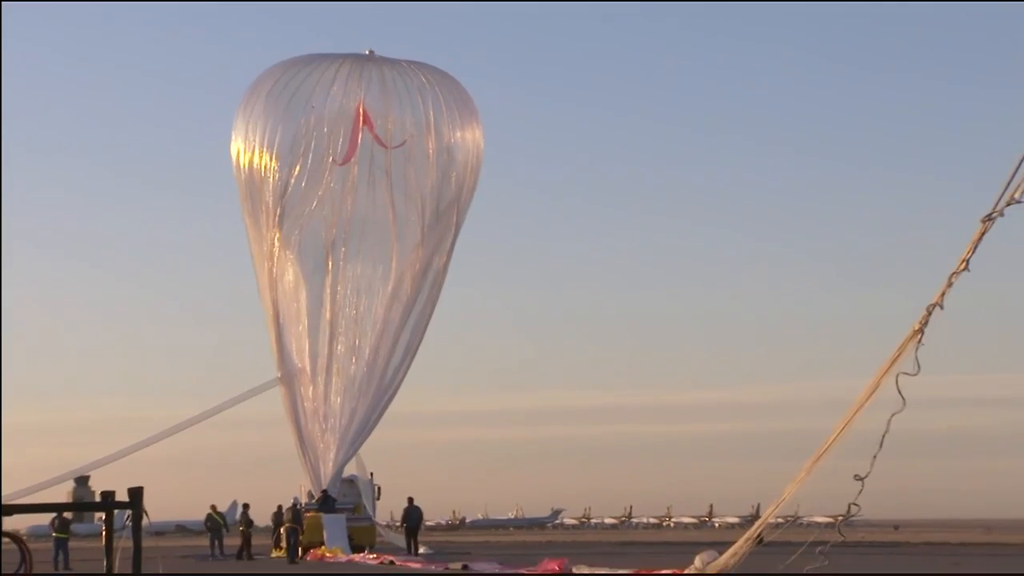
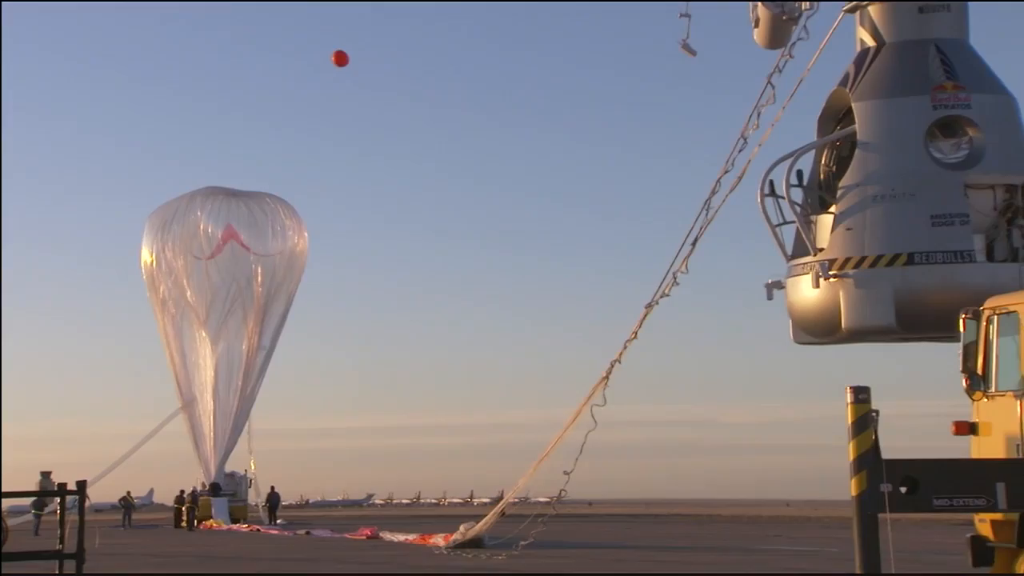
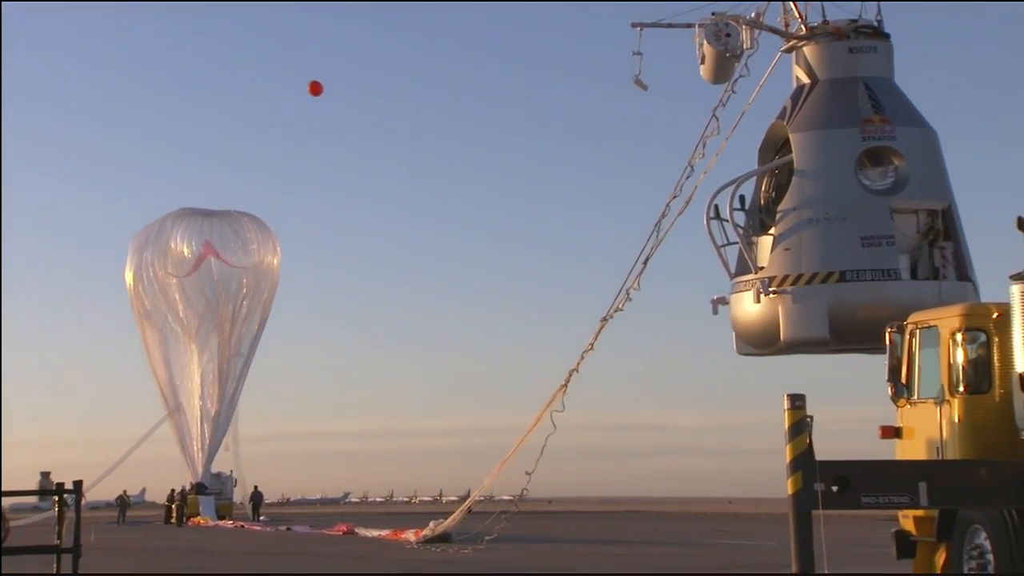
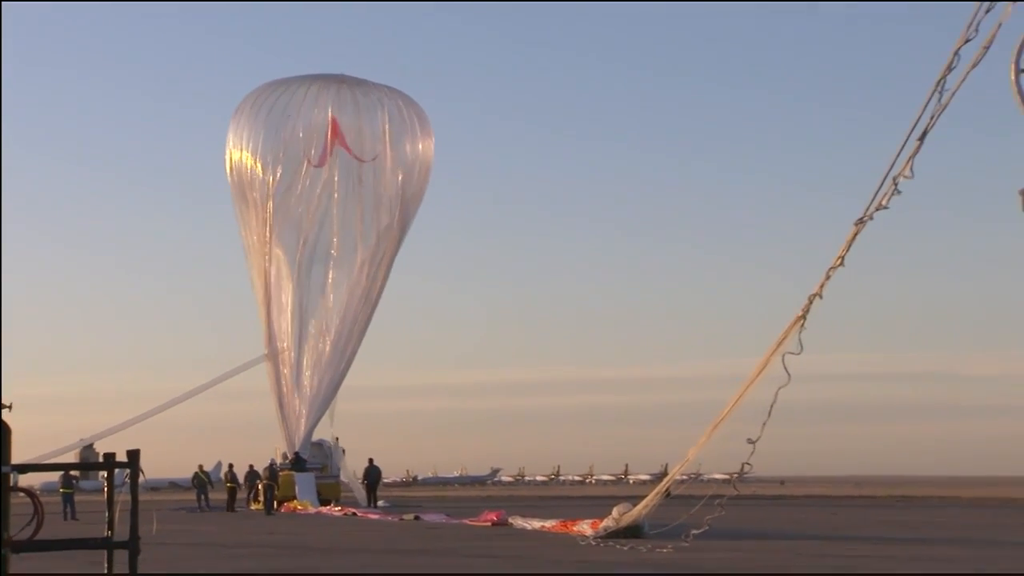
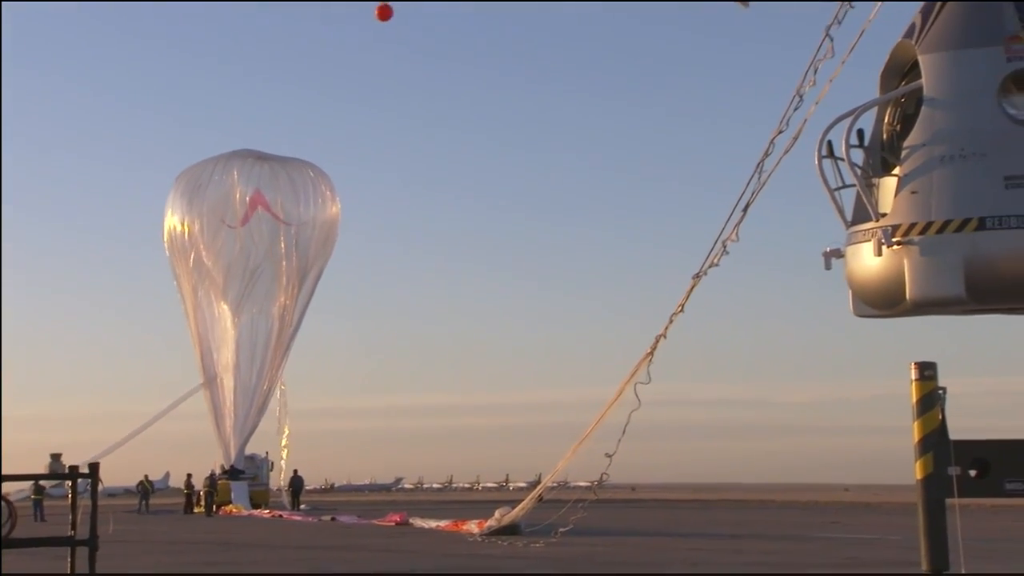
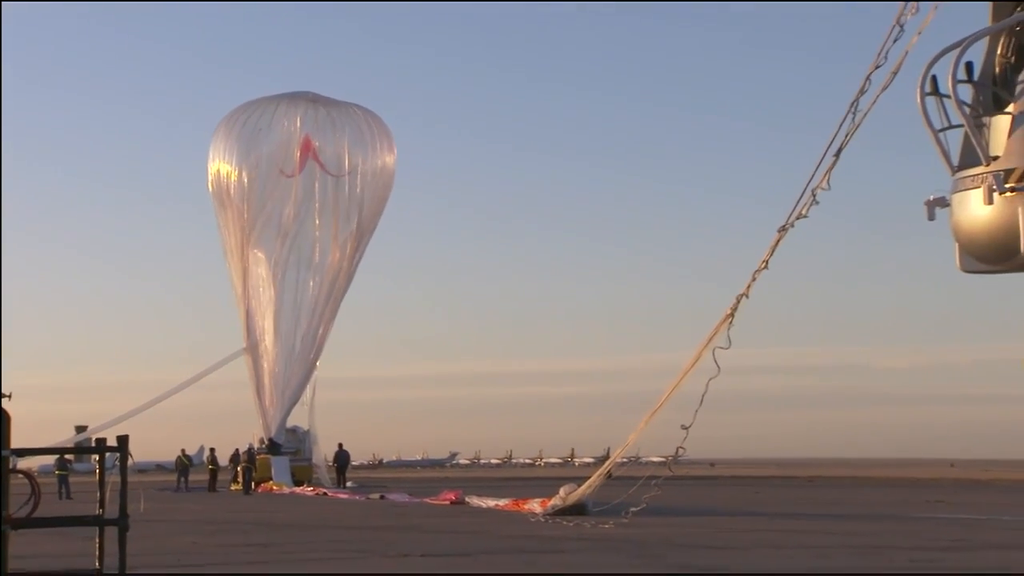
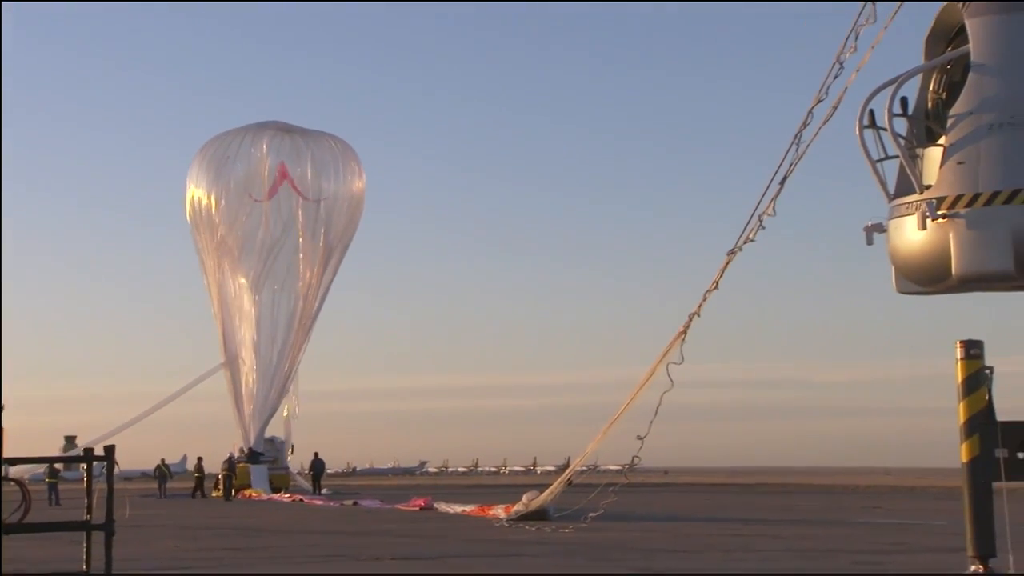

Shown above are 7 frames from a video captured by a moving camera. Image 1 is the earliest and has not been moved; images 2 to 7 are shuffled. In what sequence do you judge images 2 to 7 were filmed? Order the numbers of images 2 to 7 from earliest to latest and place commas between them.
4, 6, 7, 5, 2, 3
